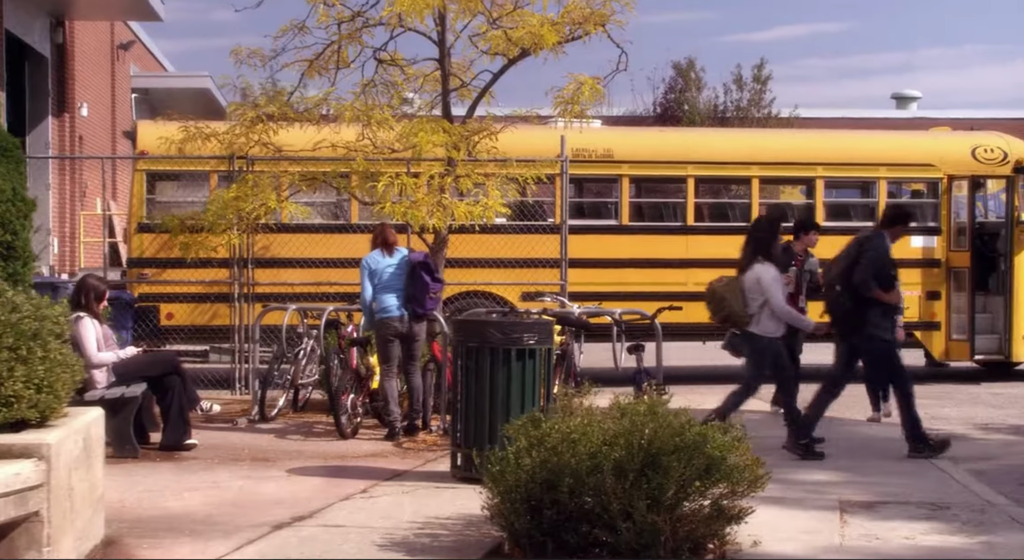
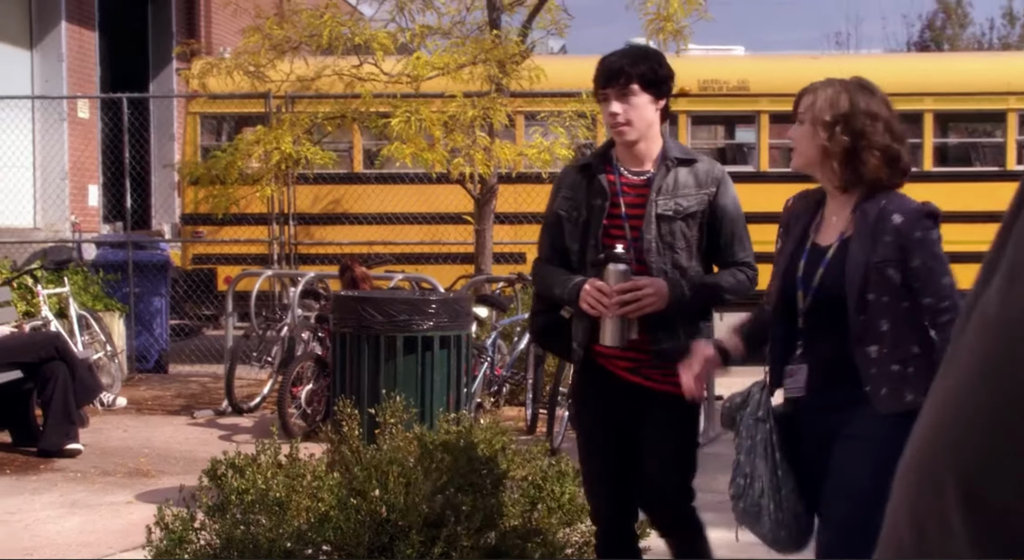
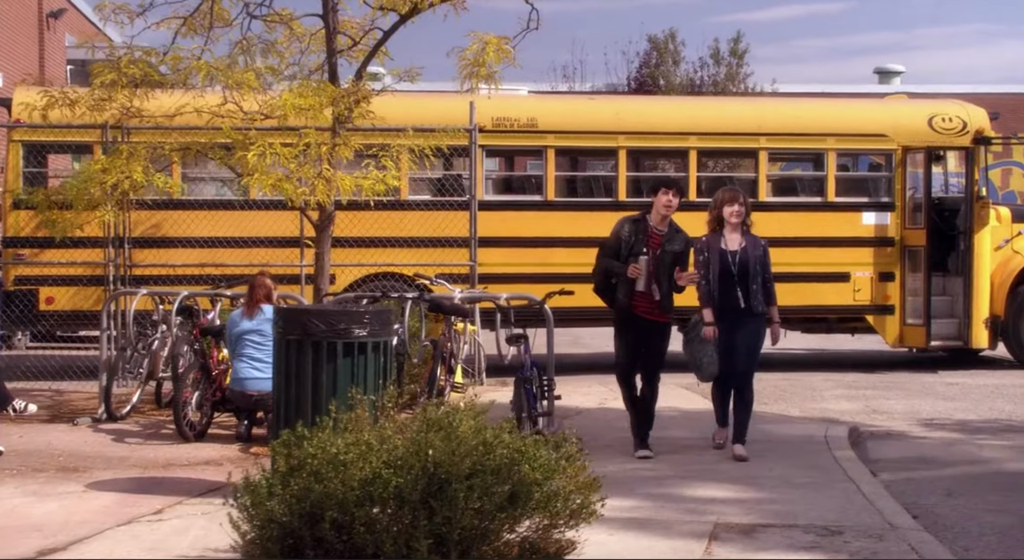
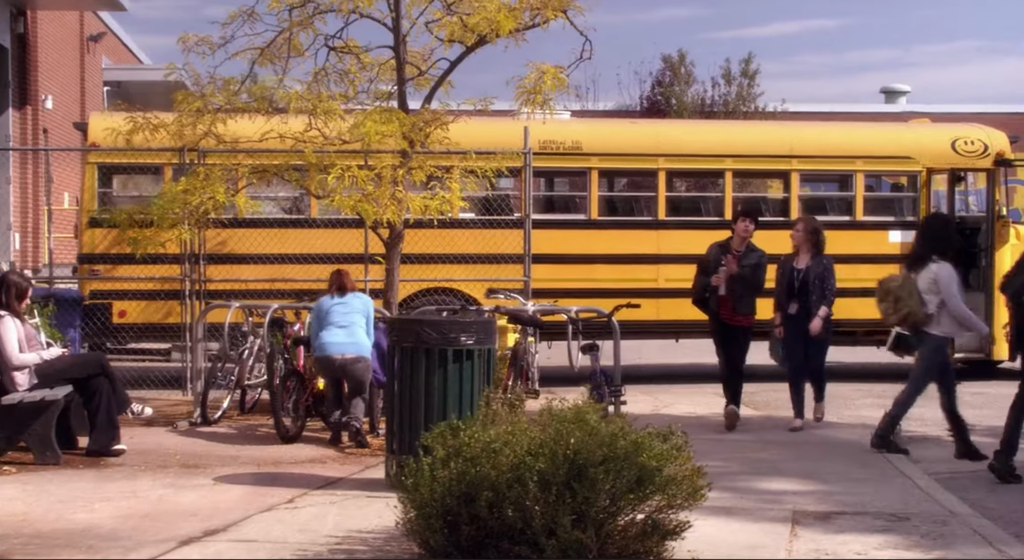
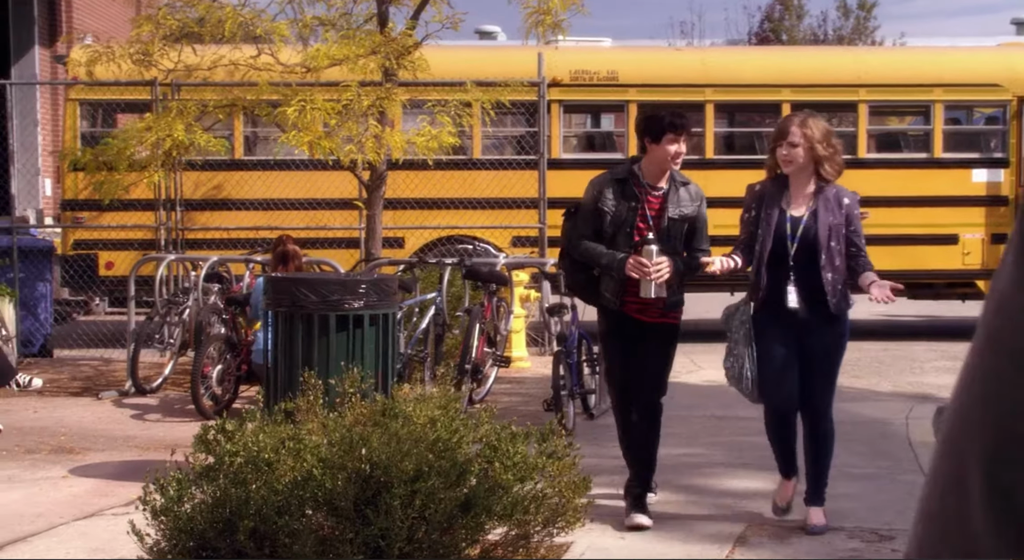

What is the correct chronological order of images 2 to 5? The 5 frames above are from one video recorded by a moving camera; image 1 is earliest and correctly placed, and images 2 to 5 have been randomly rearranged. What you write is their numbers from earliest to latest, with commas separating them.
4, 3, 5, 2
